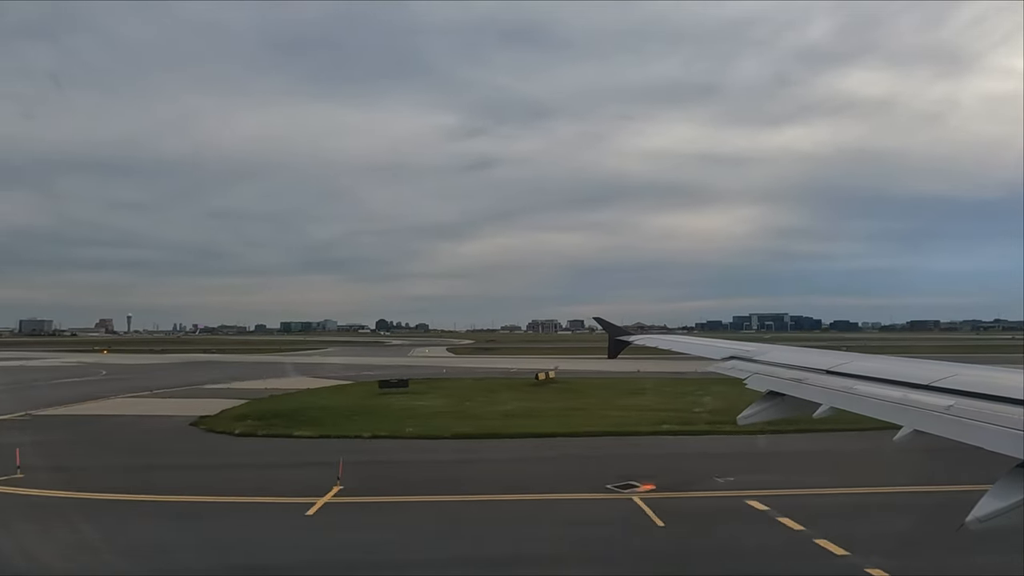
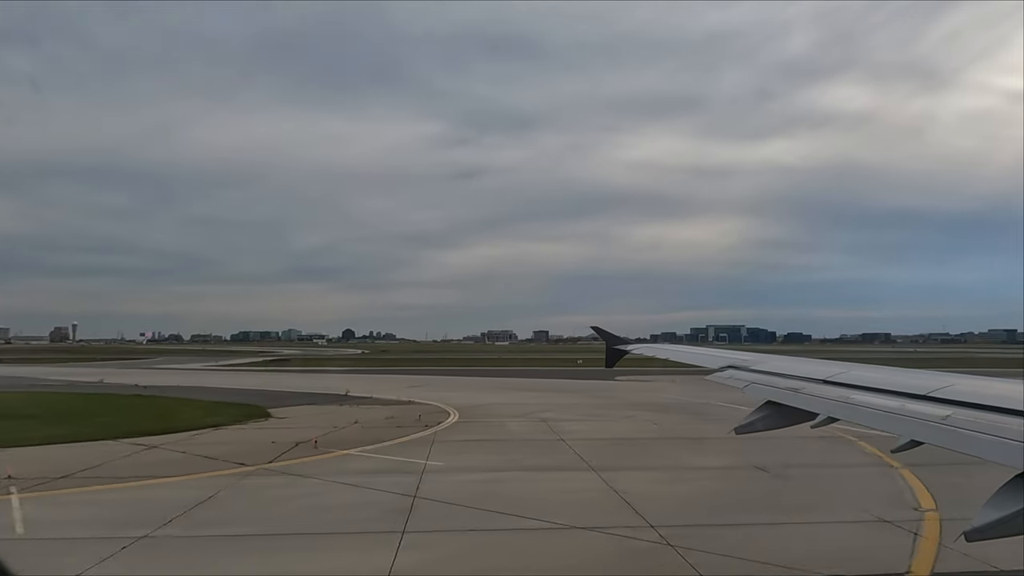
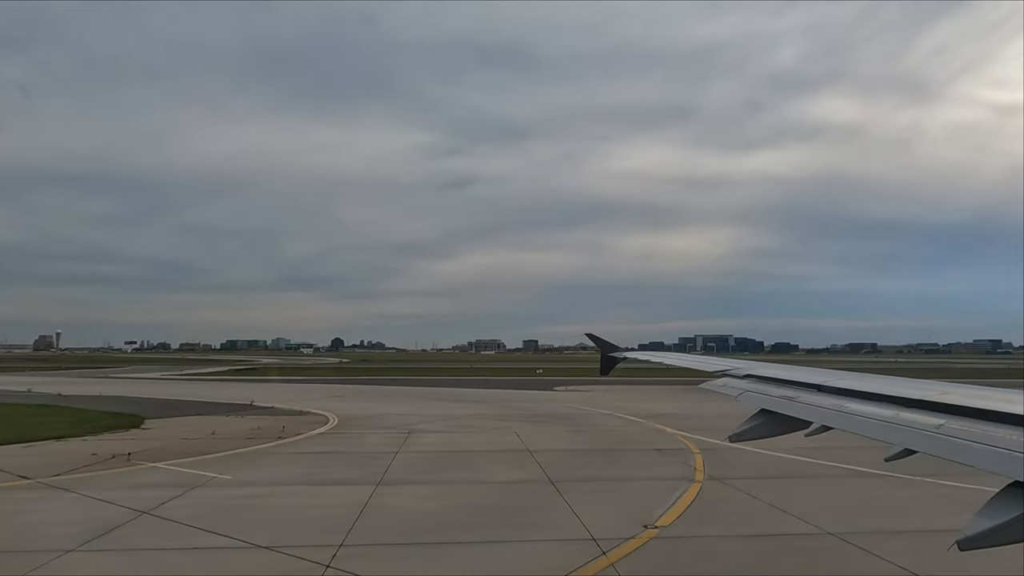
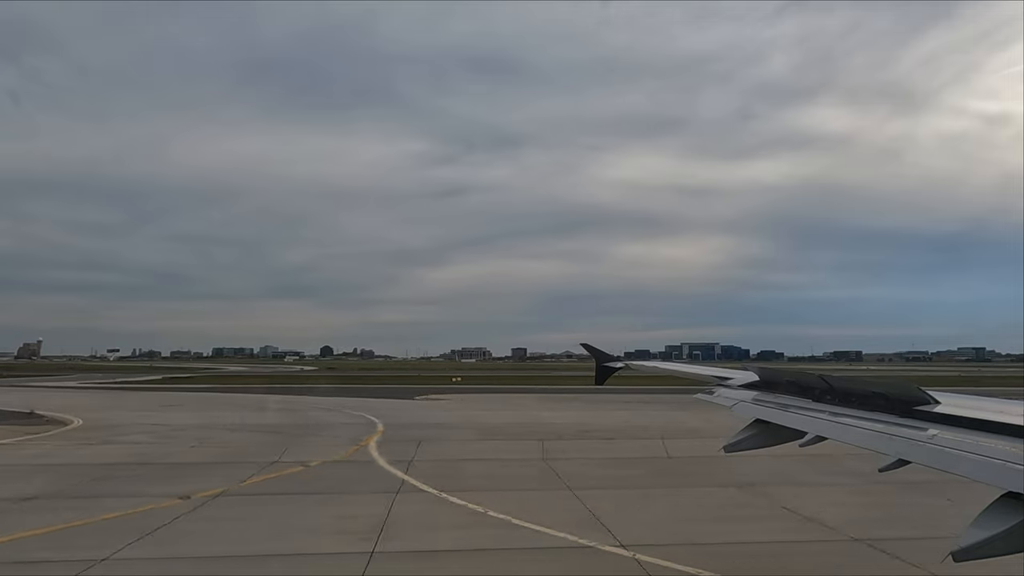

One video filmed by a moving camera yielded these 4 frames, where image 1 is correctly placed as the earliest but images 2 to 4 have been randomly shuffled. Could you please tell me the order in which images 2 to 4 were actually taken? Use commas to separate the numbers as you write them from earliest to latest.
2, 3, 4
